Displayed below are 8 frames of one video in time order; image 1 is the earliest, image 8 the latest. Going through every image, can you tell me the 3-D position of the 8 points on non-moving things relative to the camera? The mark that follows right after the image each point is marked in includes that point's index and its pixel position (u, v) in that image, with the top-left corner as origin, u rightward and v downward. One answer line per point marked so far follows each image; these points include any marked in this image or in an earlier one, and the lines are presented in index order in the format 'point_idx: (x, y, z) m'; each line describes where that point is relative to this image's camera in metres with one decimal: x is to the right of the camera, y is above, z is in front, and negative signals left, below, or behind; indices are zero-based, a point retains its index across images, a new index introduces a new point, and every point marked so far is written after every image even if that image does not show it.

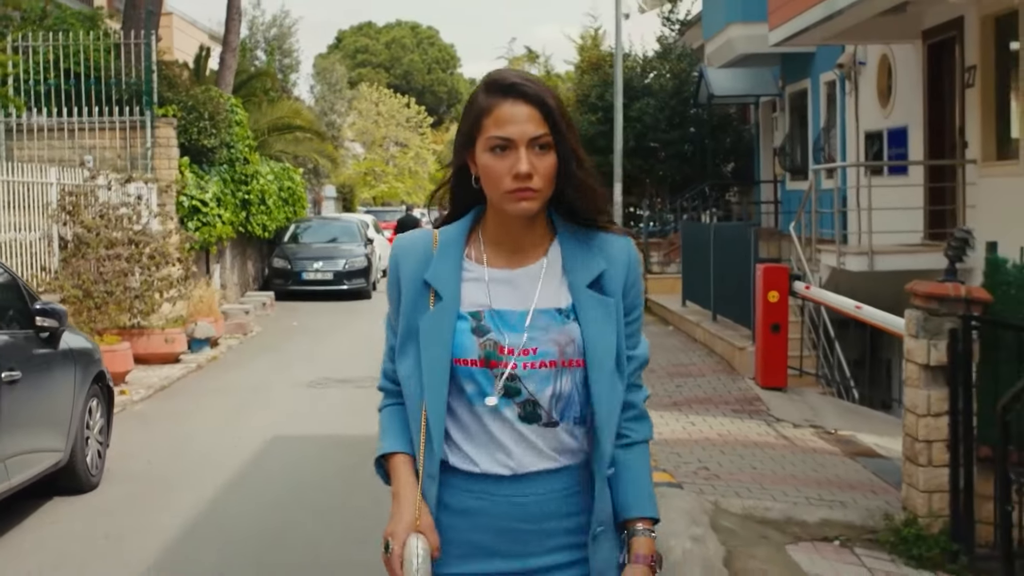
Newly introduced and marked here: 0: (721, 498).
0: (+1.1, -1.1, +7.7) m
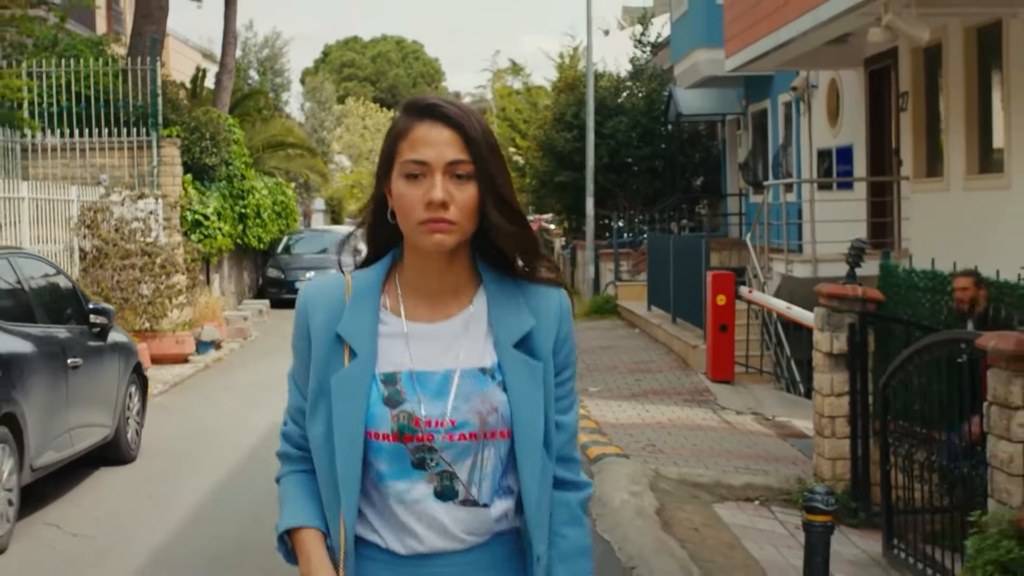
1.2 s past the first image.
0: (+0.9, -1.1, +9.1) m
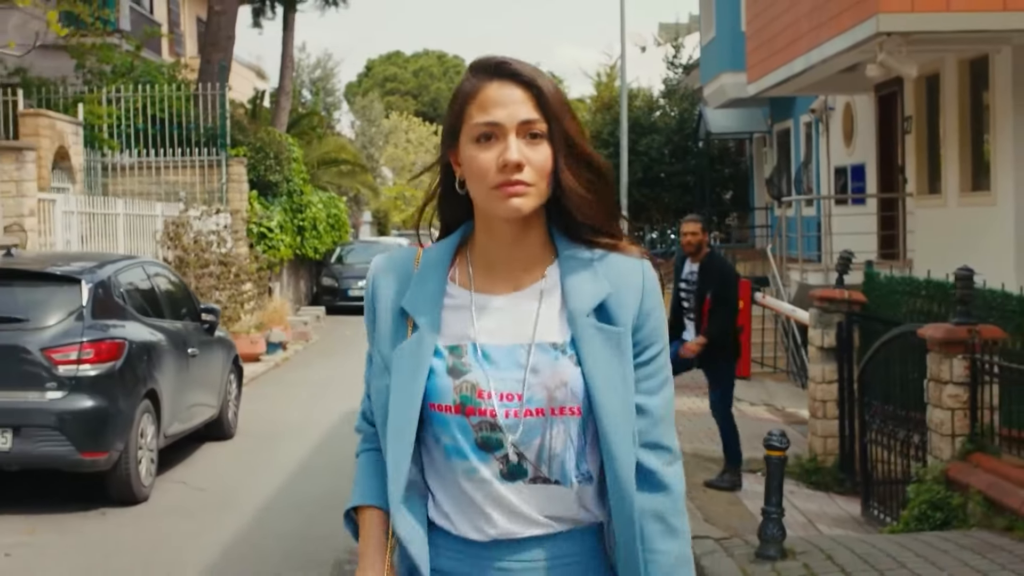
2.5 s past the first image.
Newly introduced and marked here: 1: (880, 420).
0: (+1.2, -1.1, +10.7) m
1: (+2.1, -0.8, +9.1) m
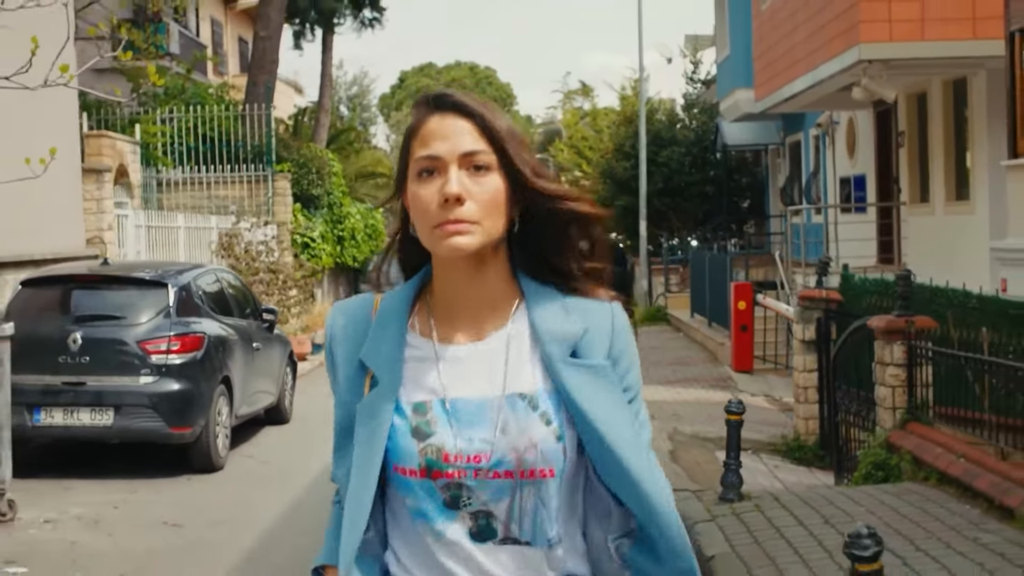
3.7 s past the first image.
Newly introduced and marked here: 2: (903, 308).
0: (+1.4, -1.1, +12.2) m
1: (+2.3, -0.8, +10.6) m
2: (+2.2, -0.1, +8.7) m
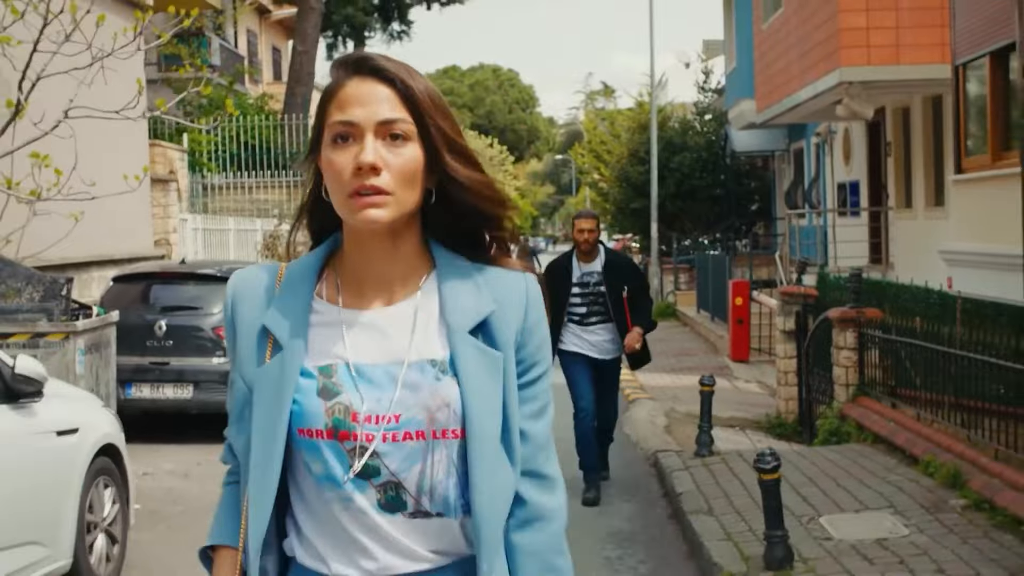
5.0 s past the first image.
0: (+1.5, -1.1, +13.9) m
1: (+2.4, -0.8, +12.2) m
2: (+2.3, -0.1, +10.3) m
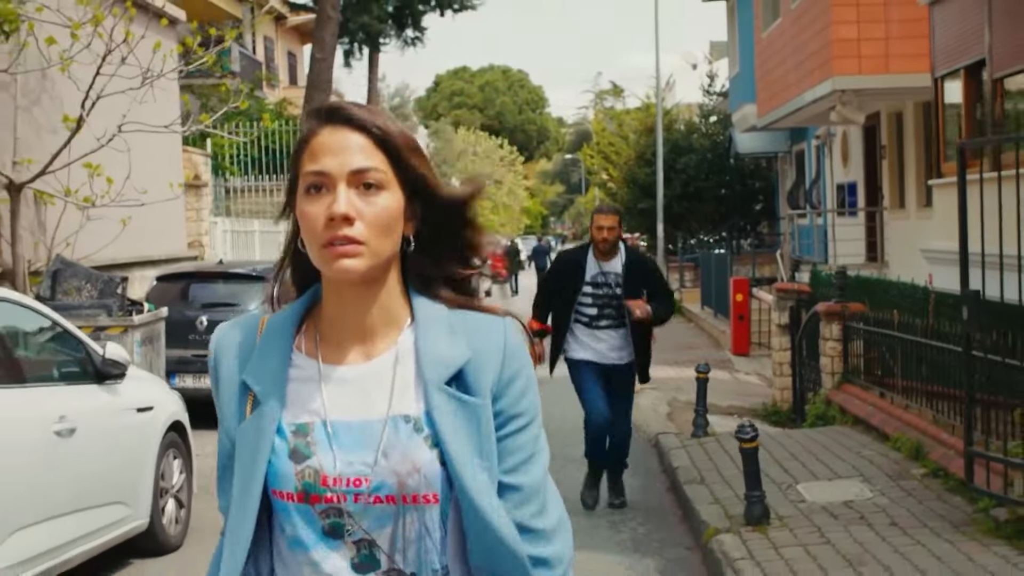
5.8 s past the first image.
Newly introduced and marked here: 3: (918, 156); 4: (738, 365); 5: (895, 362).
0: (+1.6, -1.1, +14.8) m
1: (+2.5, -0.8, +13.2) m
2: (+2.4, -0.1, +11.3) m
3: (+5.0, +1.7, +18.9) m
4: (+2.7, -0.9, +17.9) m
5: (+2.5, -0.5, +10.0) m
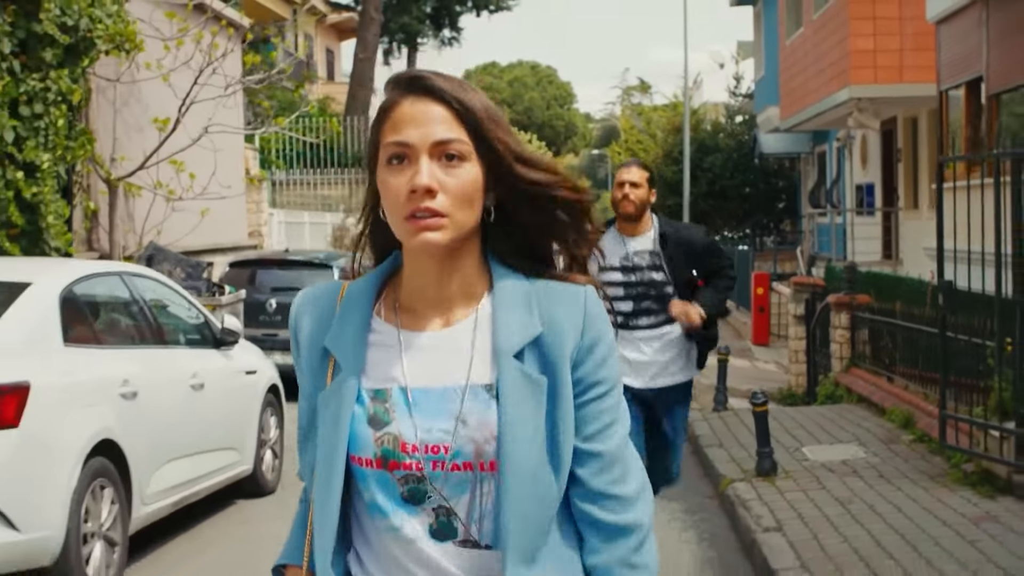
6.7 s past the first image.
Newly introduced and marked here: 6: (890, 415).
0: (+2.0, -1.0, +16.0) m
1: (+2.9, -0.7, +14.4) m
2: (+2.8, 0.0, +12.5) m
3: (+5.5, +1.7, +20.1) m
4: (+3.1, -0.8, +19.1) m
5: (+2.8, -0.4, +11.2) m
6: (+2.4, -0.8, +9.6) m
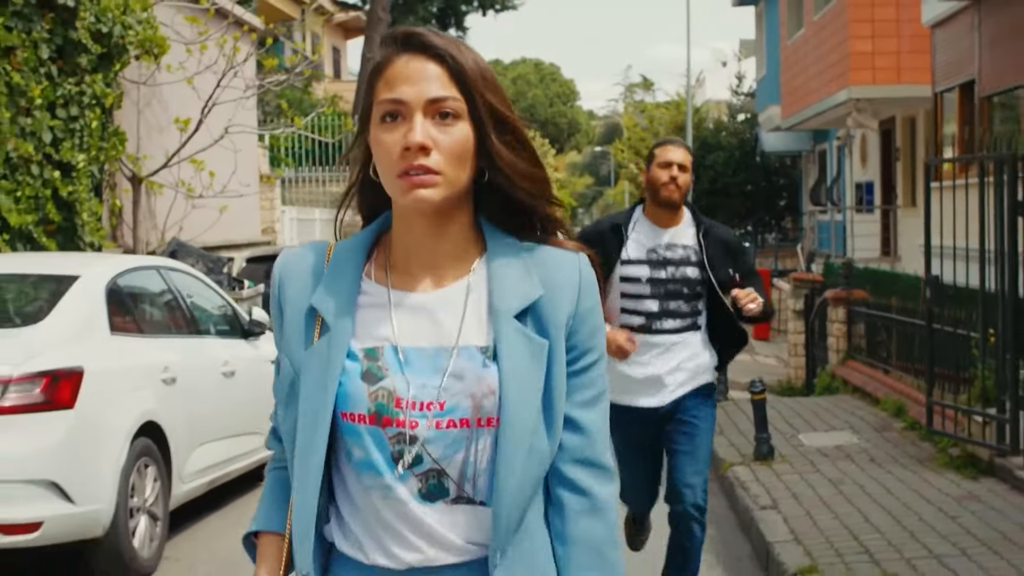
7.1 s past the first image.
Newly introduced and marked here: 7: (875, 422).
0: (+2.1, -0.9, +16.5) m
1: (+2.9, -0.7, +14.8) m
2: (+2.8, 0.0, +12.9) m
3: (+5.6, +1.8, +20.5) m
4: (+3.2, -0.8, +19.6) m
5: (+2.9, -0.4, +11.7) m
6: (+2.5, -0.8, +10.1) m
7: (+2.3, -0.8, +9.5) m
